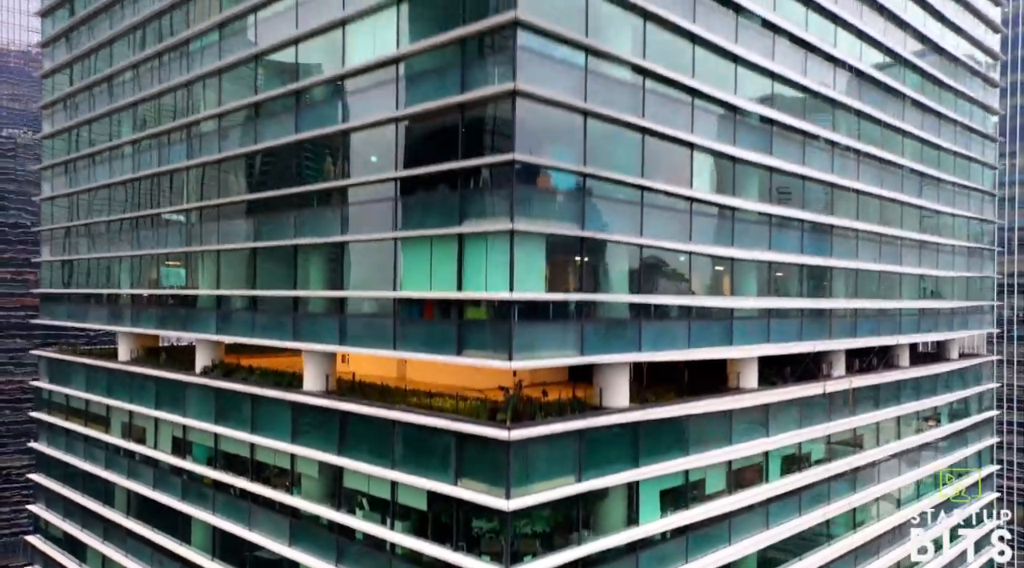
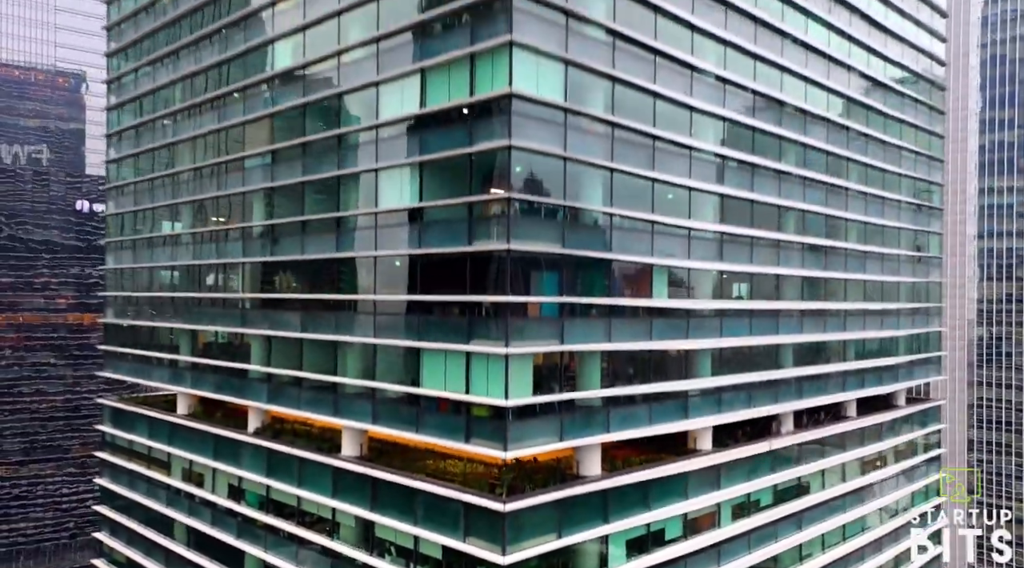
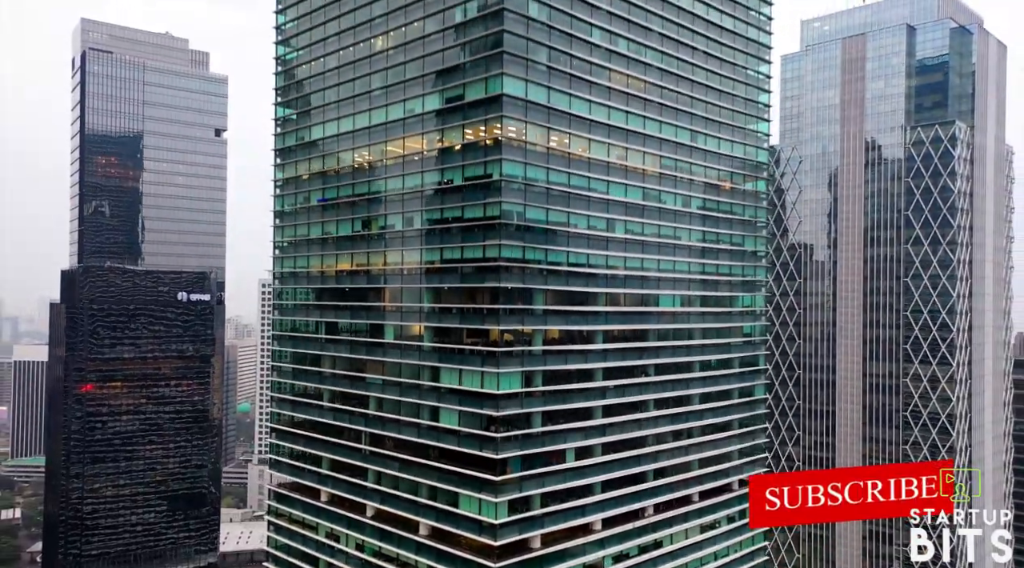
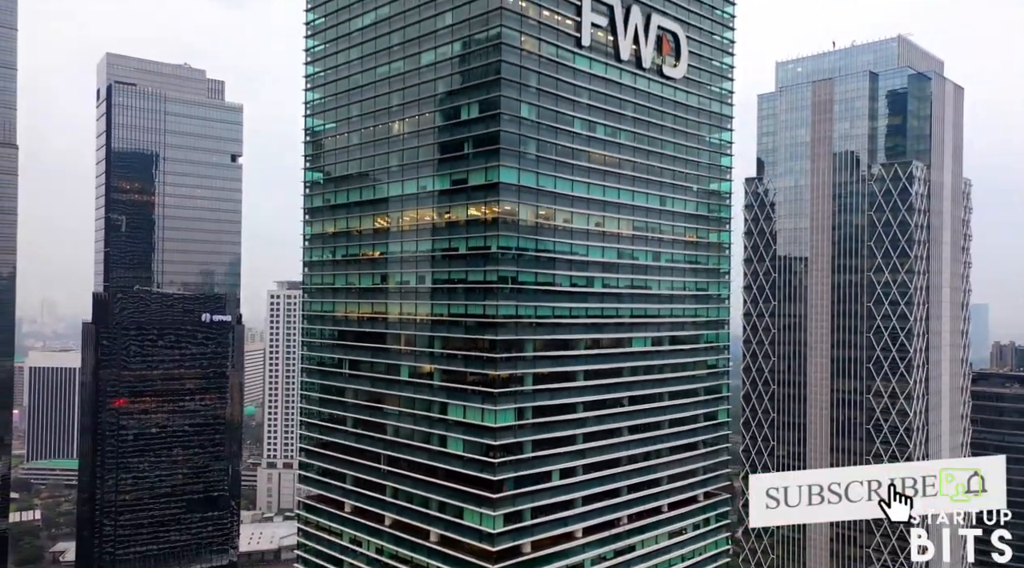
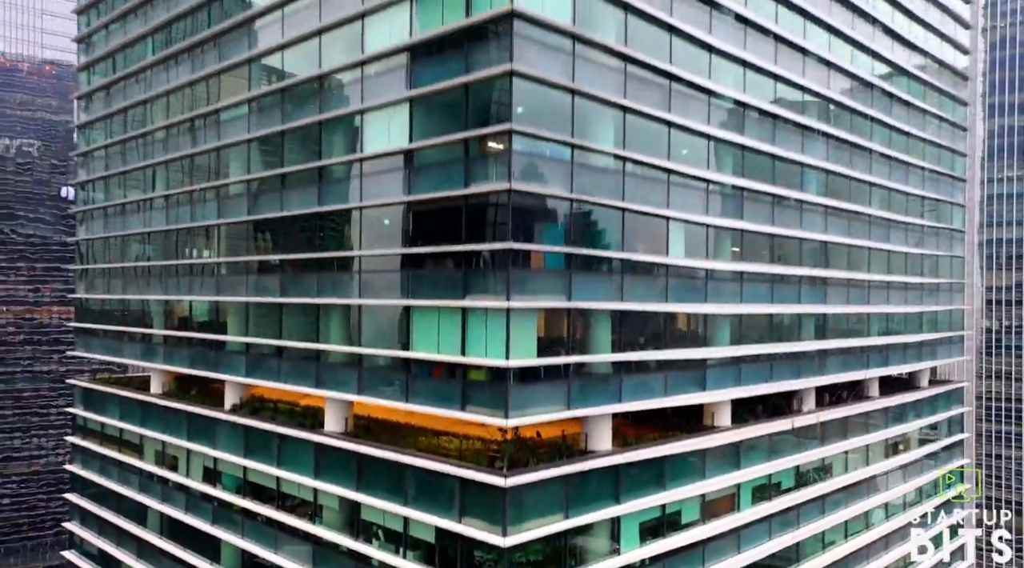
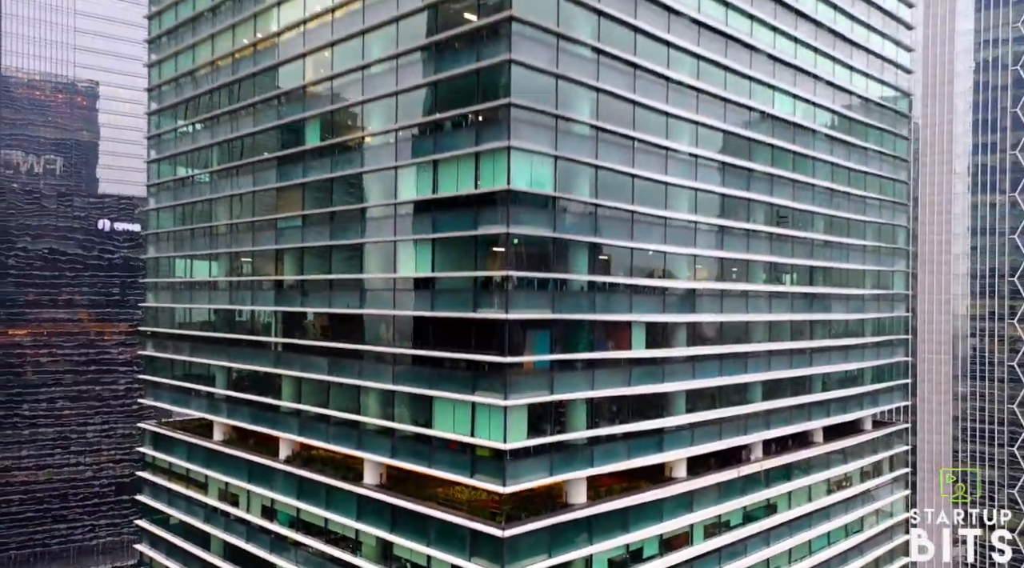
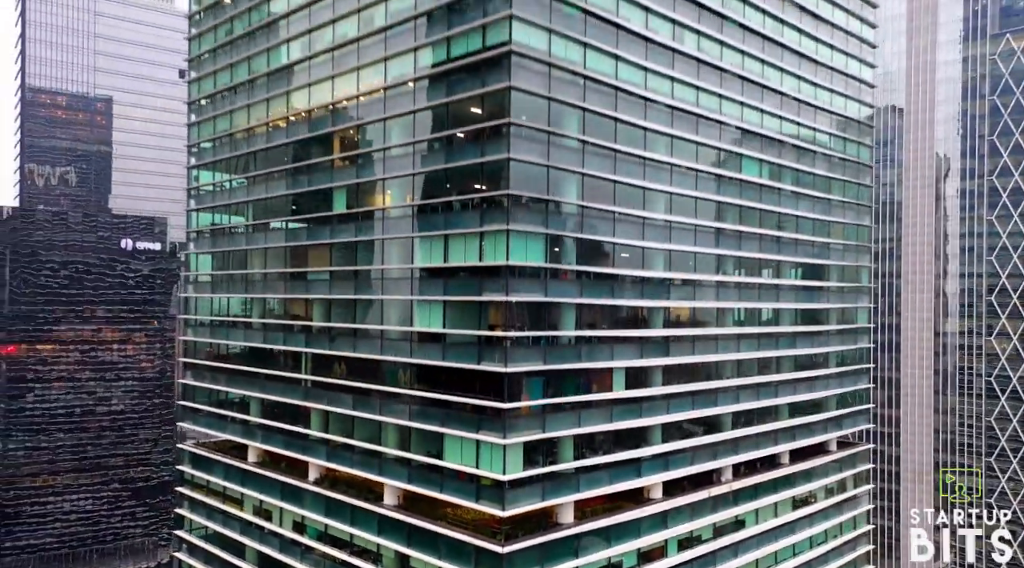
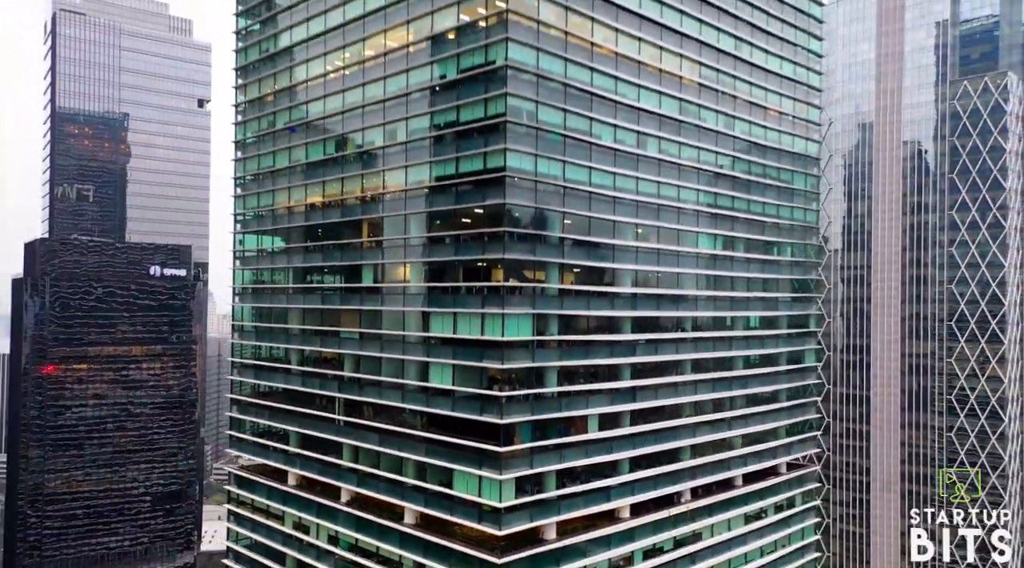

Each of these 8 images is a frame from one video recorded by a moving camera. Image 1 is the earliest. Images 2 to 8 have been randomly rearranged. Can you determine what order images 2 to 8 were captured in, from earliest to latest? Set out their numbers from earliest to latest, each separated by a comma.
5, 2, 6, 7, 8, 3, 4
